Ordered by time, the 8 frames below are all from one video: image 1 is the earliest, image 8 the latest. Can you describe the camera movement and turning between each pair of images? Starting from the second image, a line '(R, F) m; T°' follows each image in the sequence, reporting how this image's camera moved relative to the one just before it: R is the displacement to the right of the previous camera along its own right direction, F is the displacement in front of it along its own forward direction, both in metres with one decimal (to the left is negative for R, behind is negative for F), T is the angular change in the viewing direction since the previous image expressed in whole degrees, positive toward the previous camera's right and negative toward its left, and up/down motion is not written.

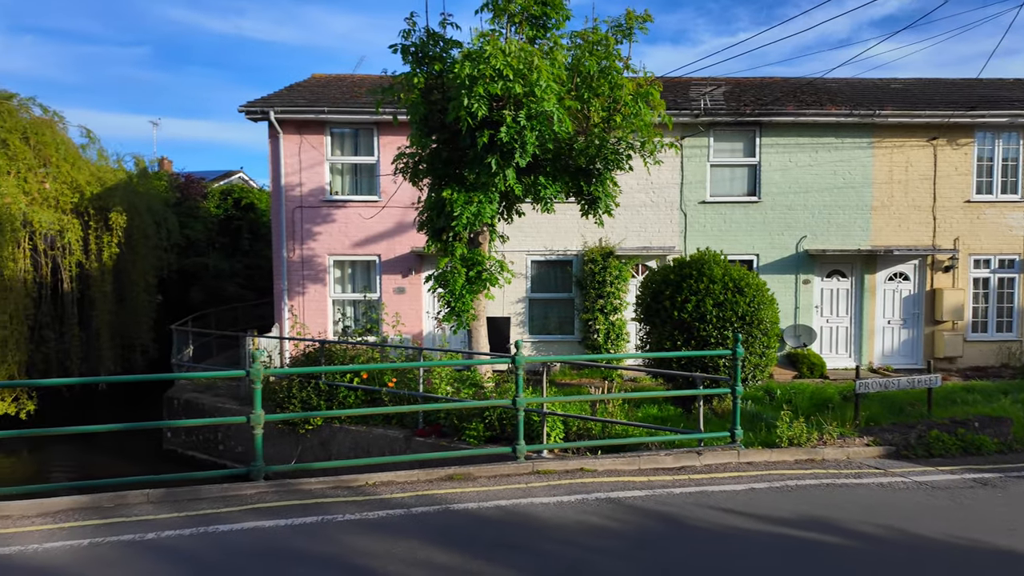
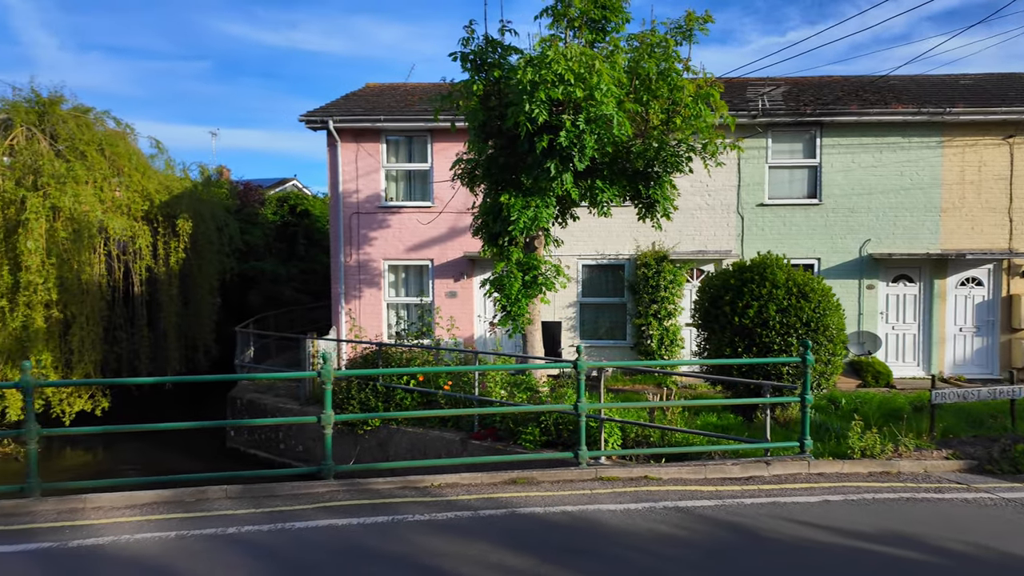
(-0.2, 0.0) m; -4°
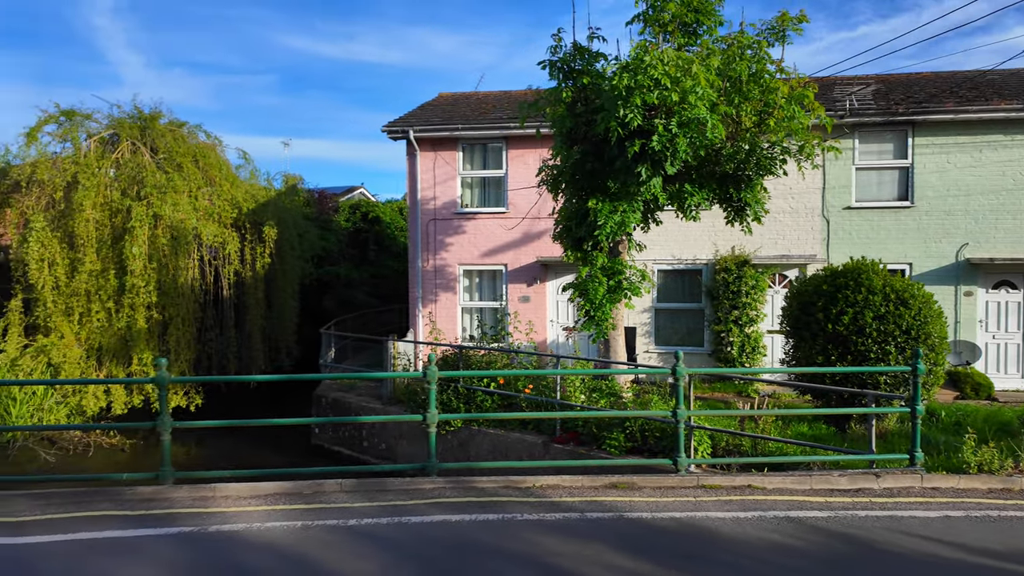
(-0.4, -0.1) m; -5°
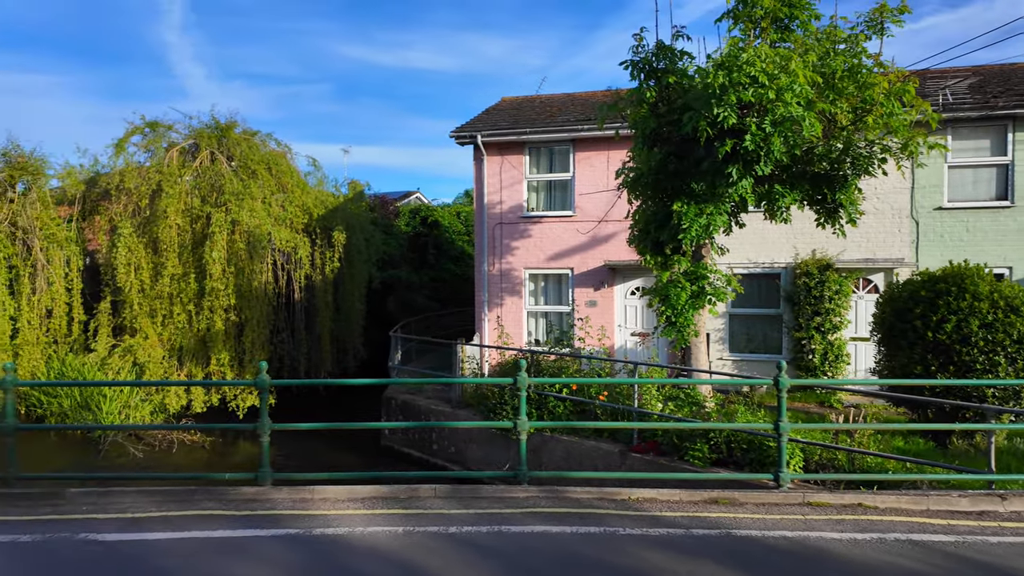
(-0.3, +0.1) m; -5°
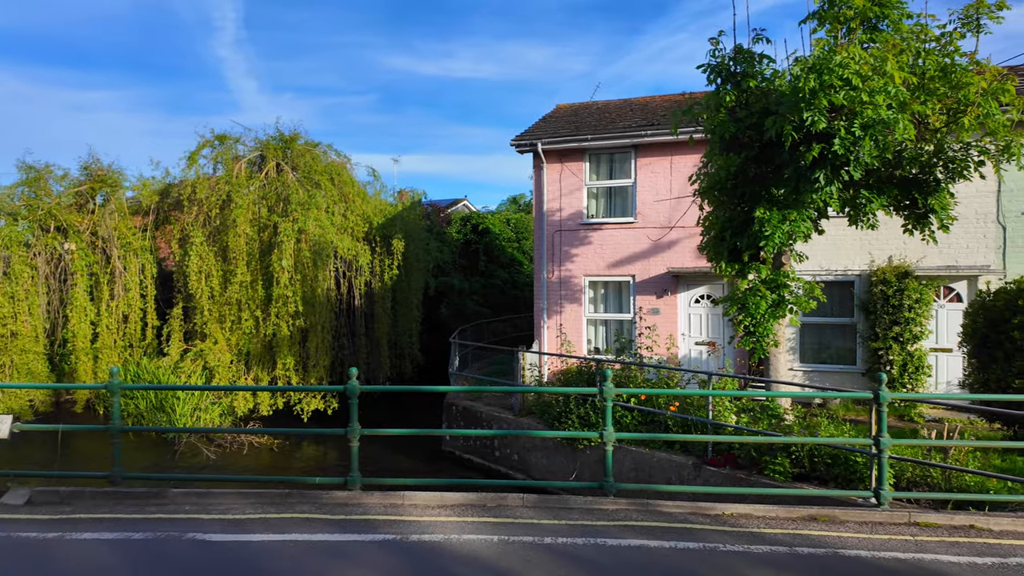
(-0.4, 0.0) m; -4°
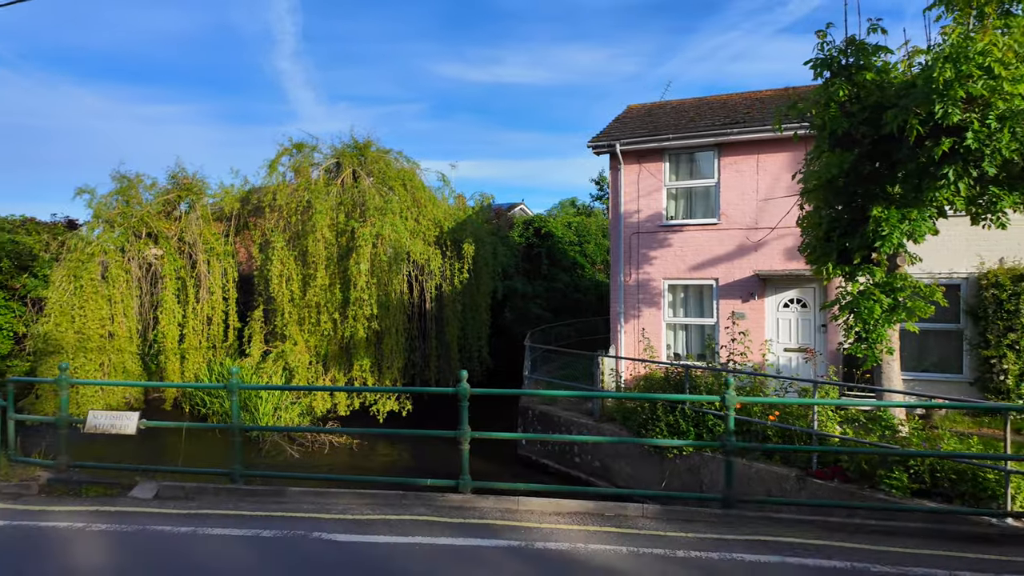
(-0.5, +0.1) m; -5°
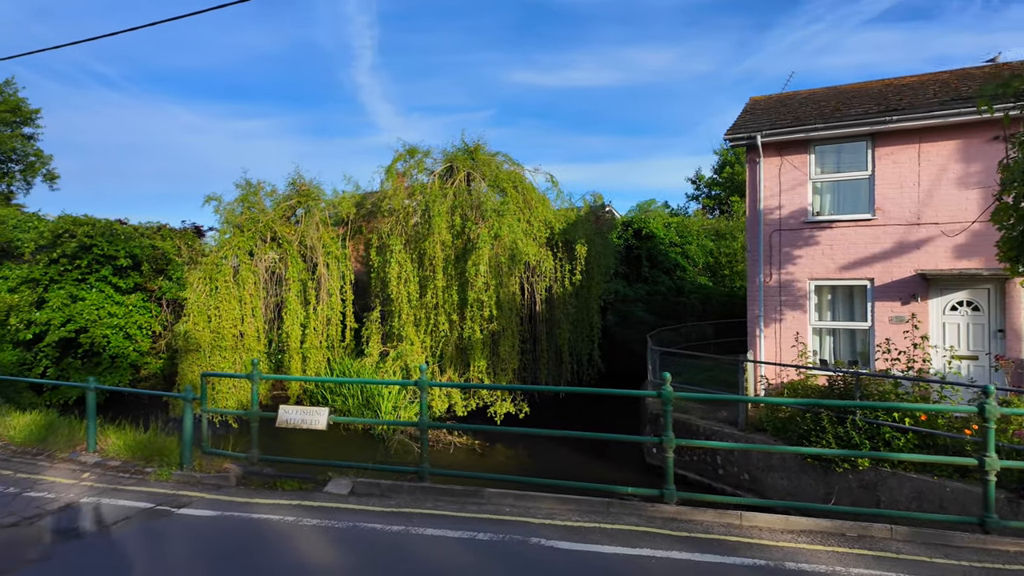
(-1.0, +0.2) m; -7°
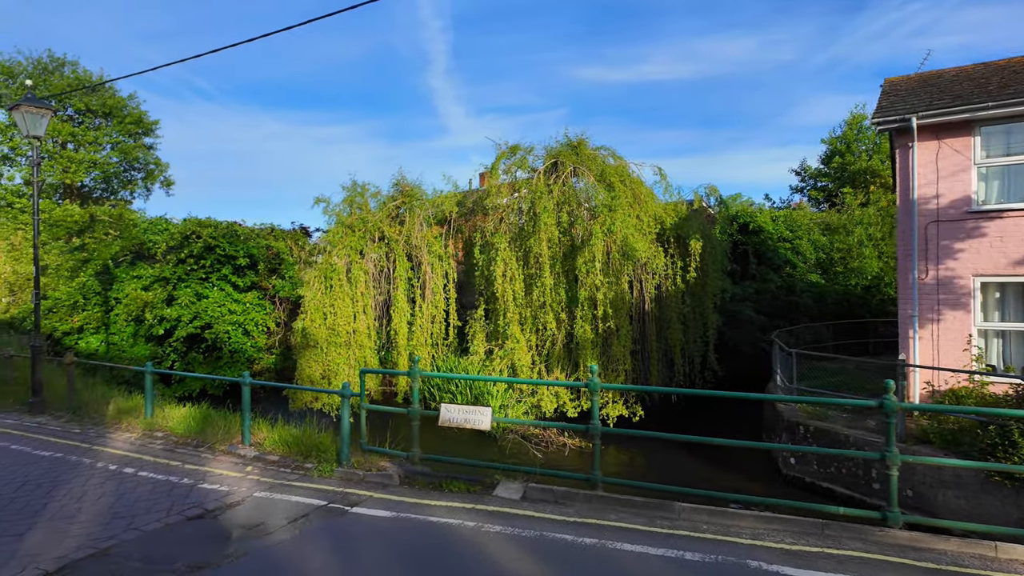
(-0.9, +0.2) m; -7°
